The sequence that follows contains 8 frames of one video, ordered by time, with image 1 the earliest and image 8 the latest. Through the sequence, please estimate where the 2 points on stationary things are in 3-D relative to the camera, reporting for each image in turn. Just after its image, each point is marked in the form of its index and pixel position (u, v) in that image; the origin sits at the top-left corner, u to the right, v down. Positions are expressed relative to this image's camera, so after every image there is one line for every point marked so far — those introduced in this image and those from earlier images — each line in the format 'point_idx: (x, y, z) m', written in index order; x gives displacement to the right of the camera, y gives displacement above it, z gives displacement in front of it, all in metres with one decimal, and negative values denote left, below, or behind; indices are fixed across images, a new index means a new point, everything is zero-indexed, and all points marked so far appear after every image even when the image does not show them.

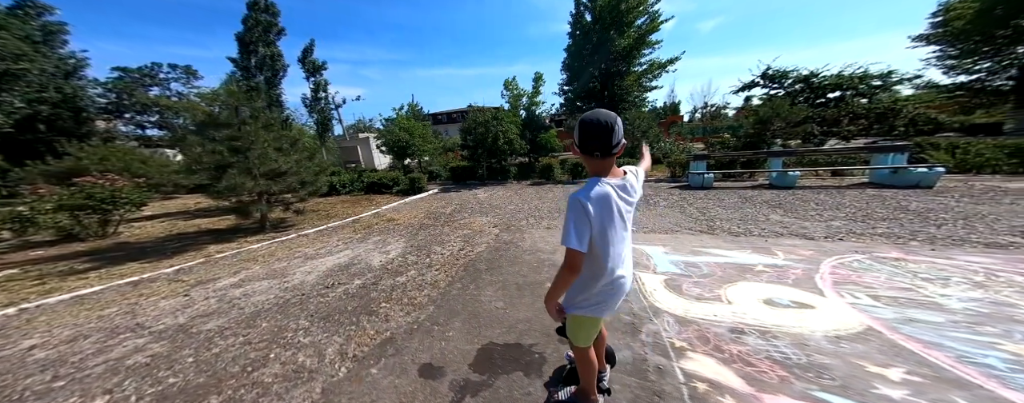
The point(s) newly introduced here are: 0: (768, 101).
0: (+10.8, +4.1, +10.8) m
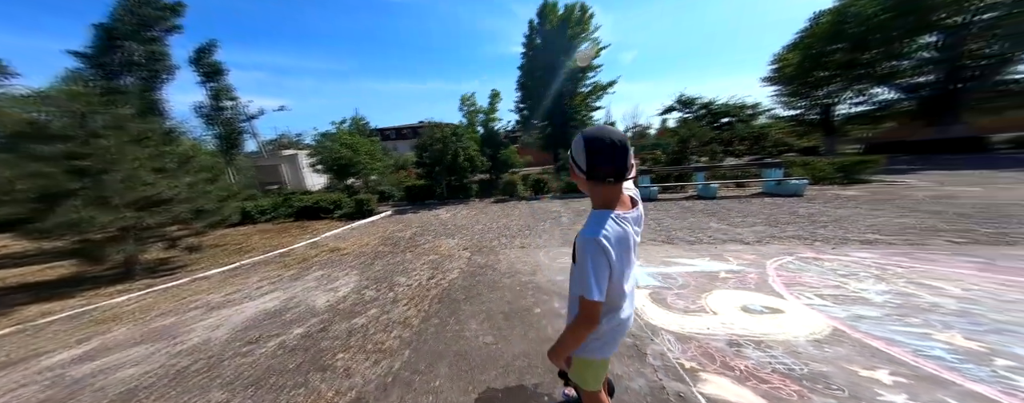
0: (+8.6, +3.7, +12.9) m
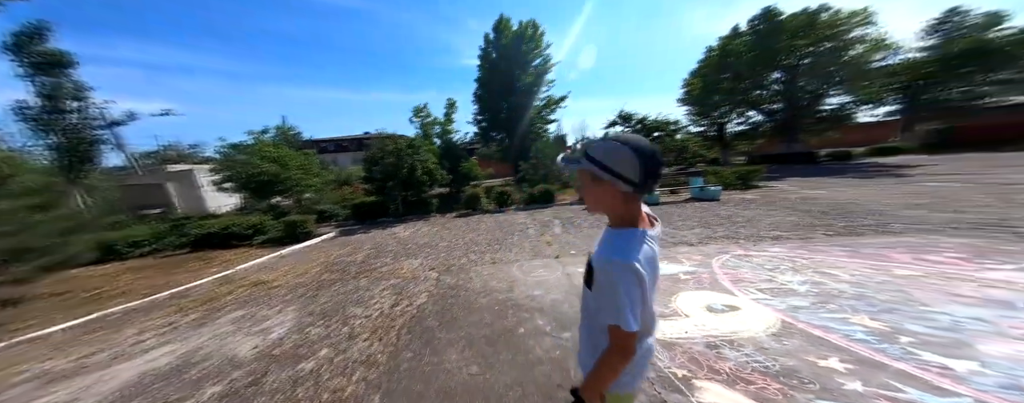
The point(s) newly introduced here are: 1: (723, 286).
0: (+6.3, +3.4, +14.2) m
1: (+2.6, -1.0, +3.3) m
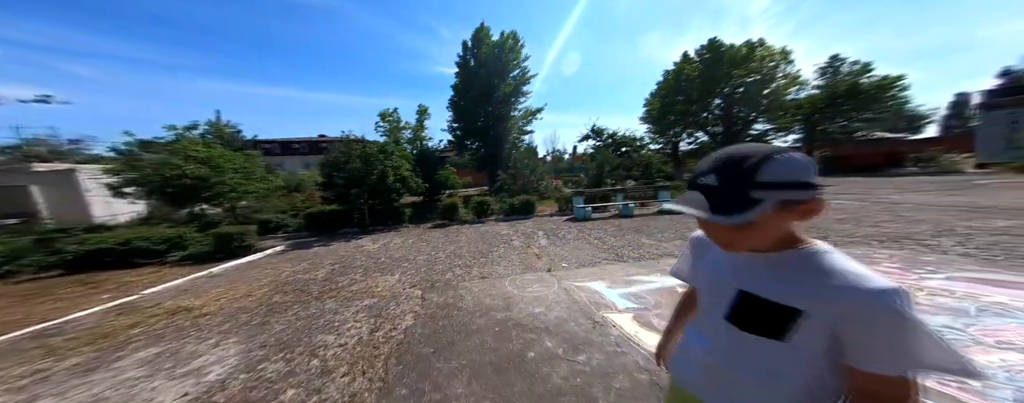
0: (+4.9, +2.7, +14.9) m
1: (+2.6, -1.2, +3.4) m
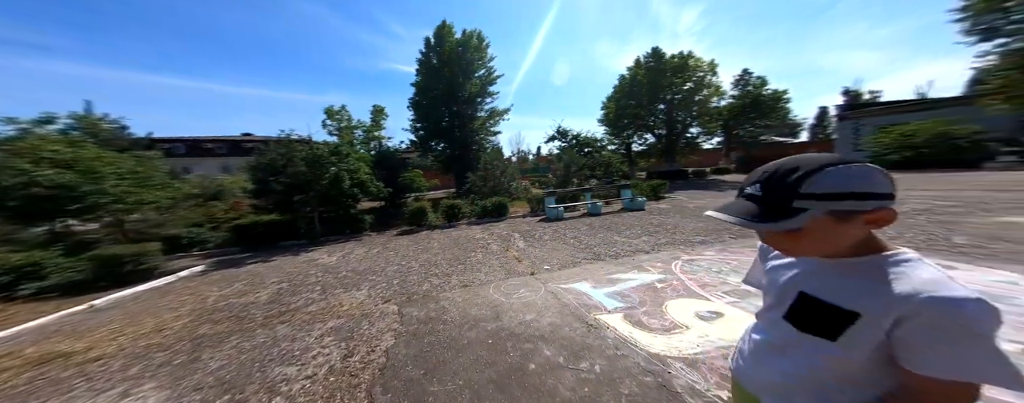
0: (+3.0, +2.8, +15.3) m
1: (+2.5, -1.2, +3.6) m
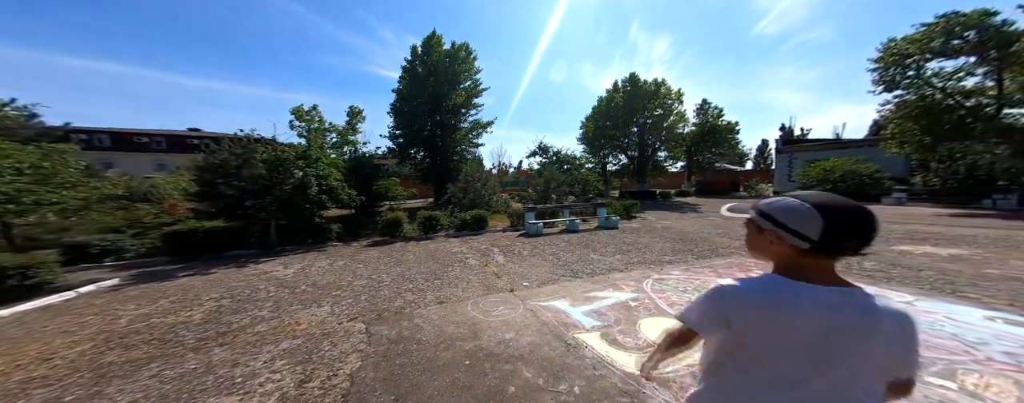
0: (+1.8, +2.0, +15.7) m
1: (+2.2, -1.5, +3.8) m
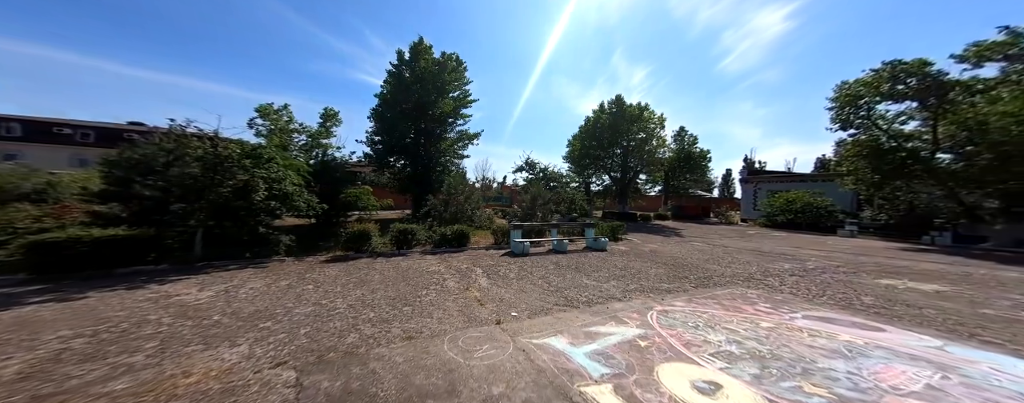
0: (+0.9, +1.0, +15.2) m
1: (+2.0, -1.8, +3.2) m
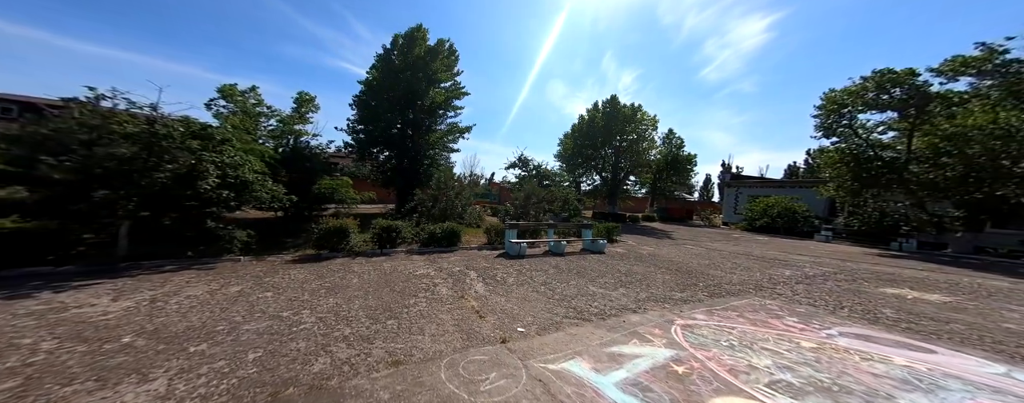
0: (+0.5, +1.1, +14.6) m
1: (+2.2, -1.8, +2.7) m
